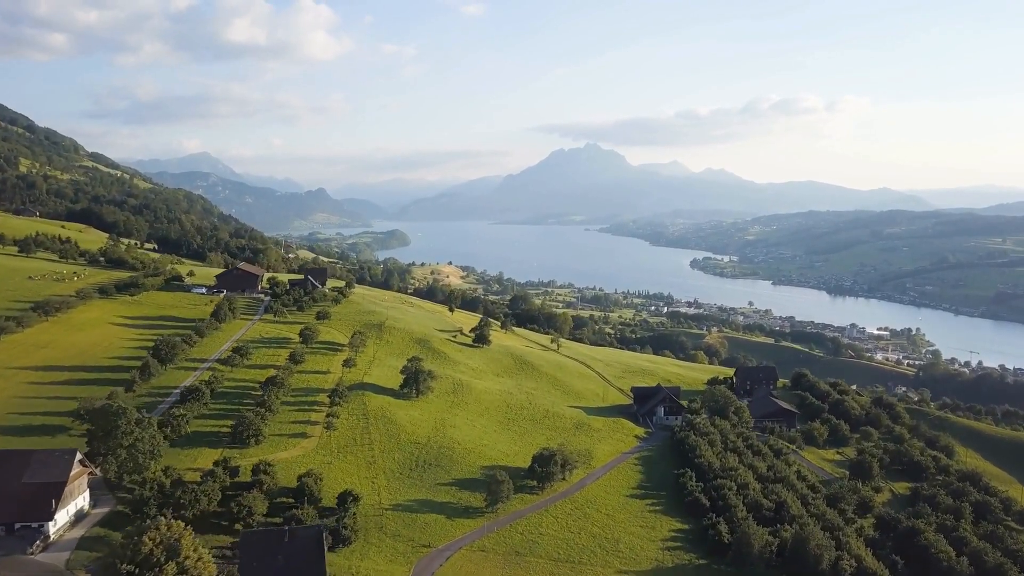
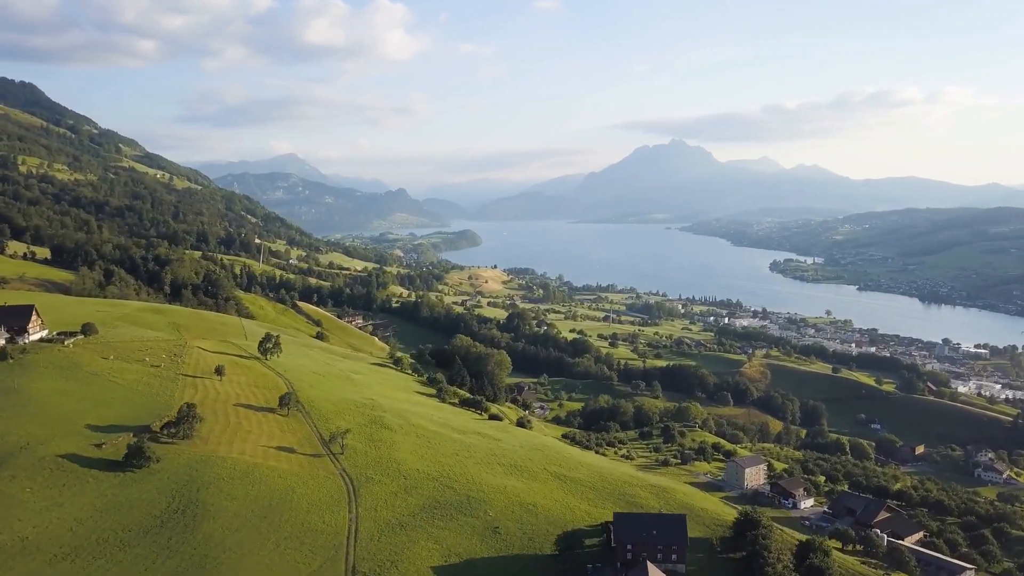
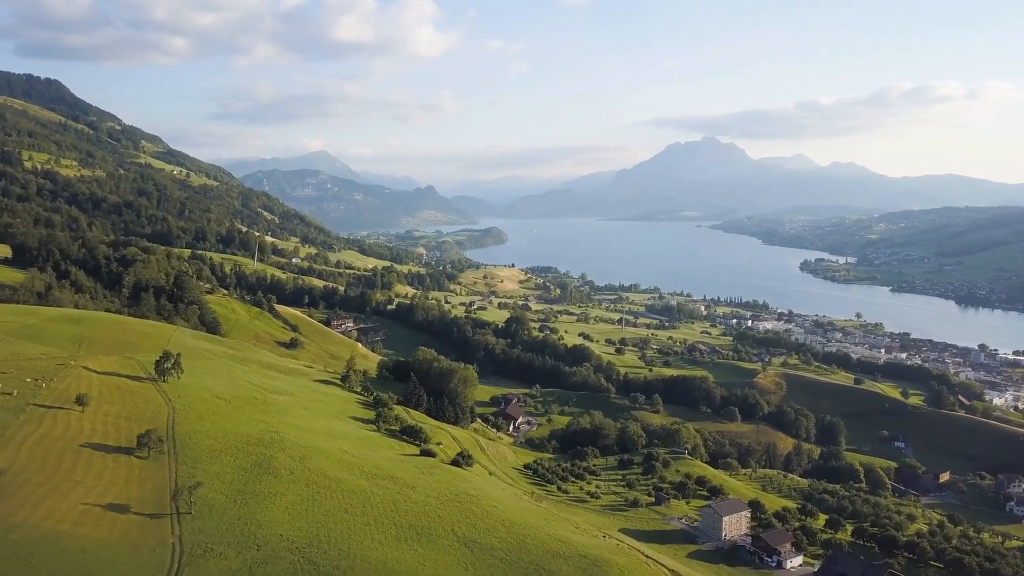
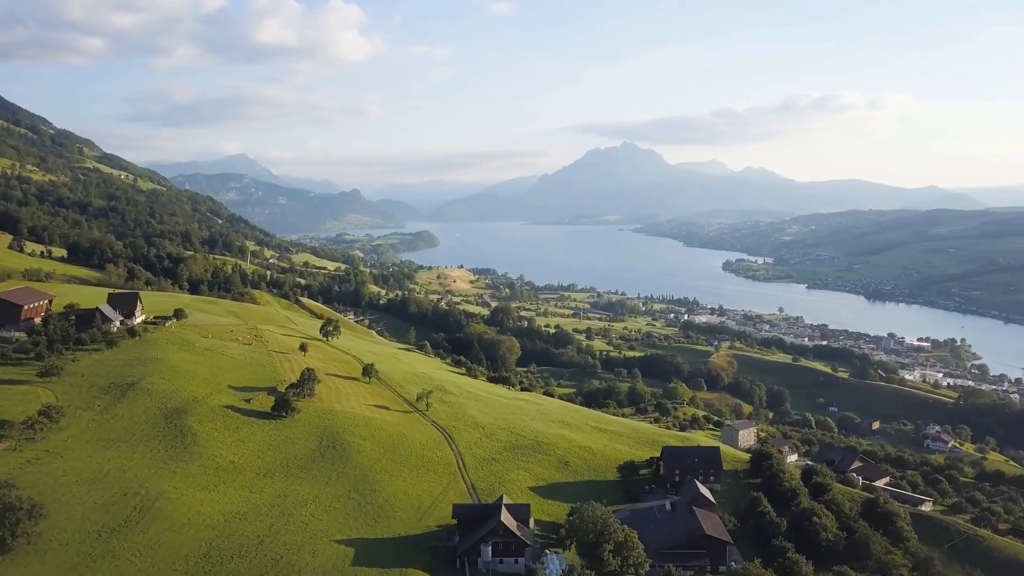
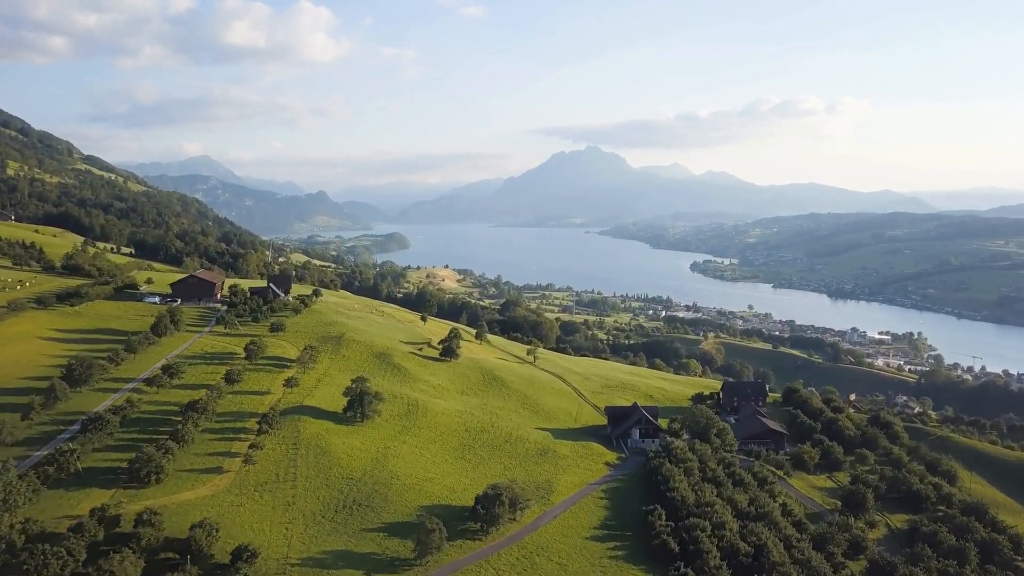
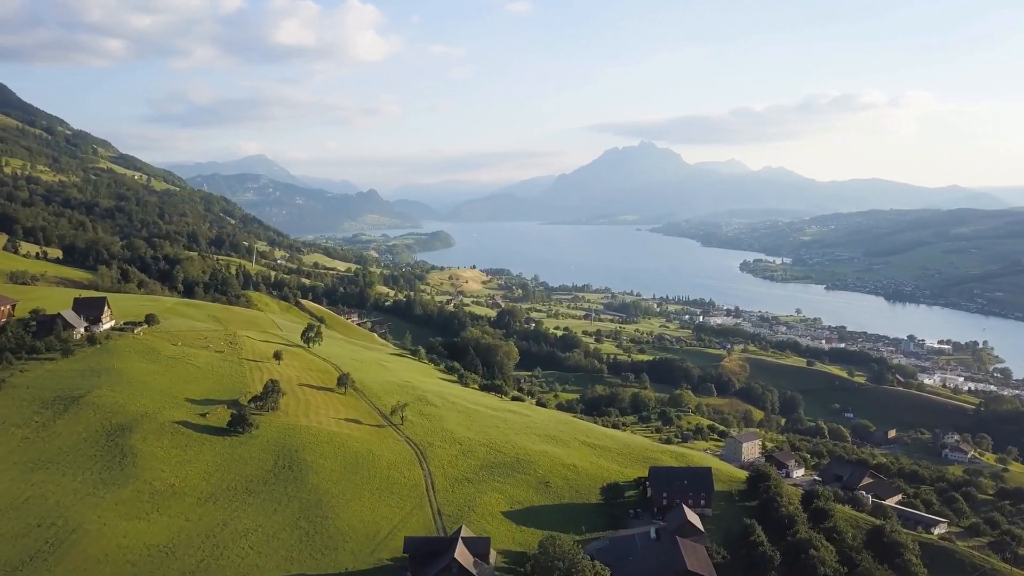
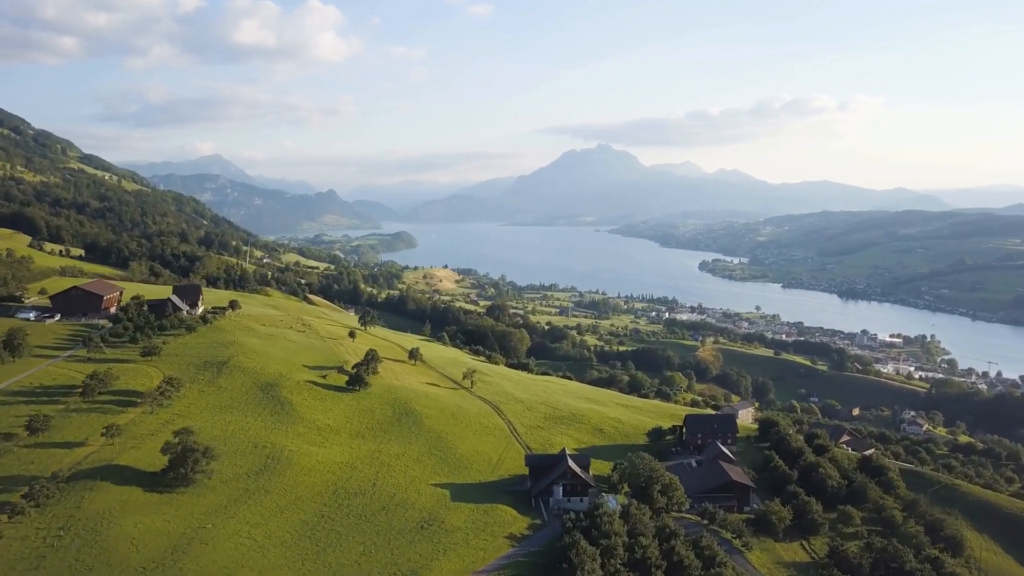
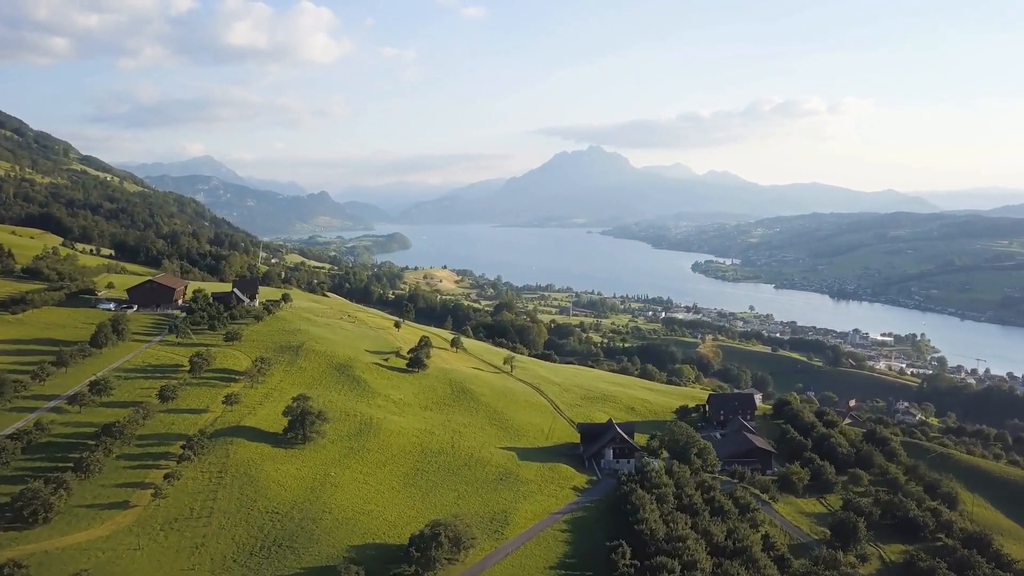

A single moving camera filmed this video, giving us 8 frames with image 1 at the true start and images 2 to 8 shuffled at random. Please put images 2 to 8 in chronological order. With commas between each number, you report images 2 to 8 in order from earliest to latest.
5, 8, 7, 4, 6, 2, 3
